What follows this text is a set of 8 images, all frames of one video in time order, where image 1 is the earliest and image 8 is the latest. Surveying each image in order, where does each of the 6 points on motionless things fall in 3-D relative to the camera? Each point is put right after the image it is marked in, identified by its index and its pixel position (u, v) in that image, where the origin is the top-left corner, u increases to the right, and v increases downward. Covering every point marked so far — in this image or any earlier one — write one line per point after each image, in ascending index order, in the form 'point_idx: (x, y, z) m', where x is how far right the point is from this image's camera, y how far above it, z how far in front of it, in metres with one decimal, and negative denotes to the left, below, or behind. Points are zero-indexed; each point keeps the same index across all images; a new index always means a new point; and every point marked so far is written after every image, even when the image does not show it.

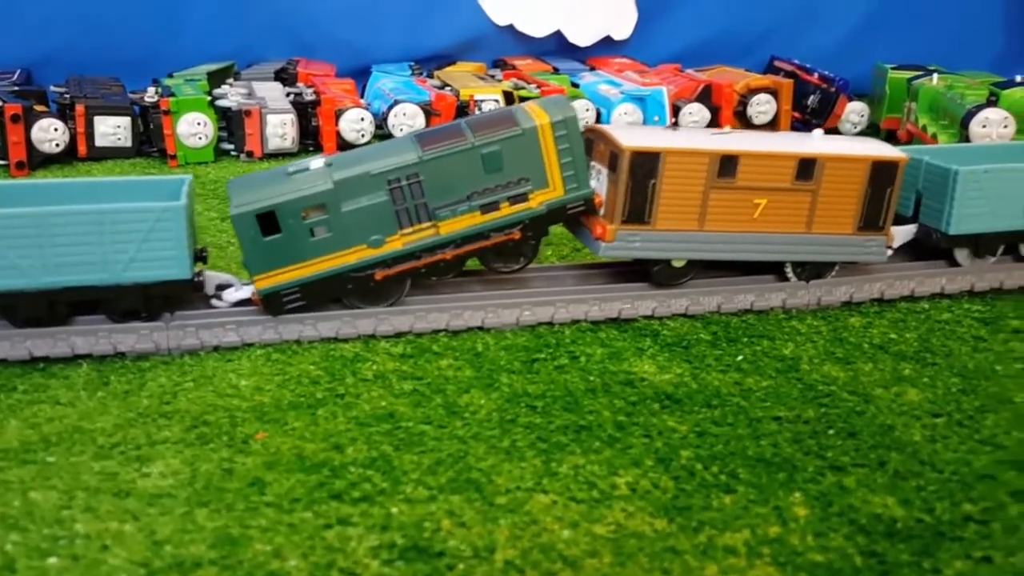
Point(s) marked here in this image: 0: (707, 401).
0: (+0.5, -0.3, +2.4) m
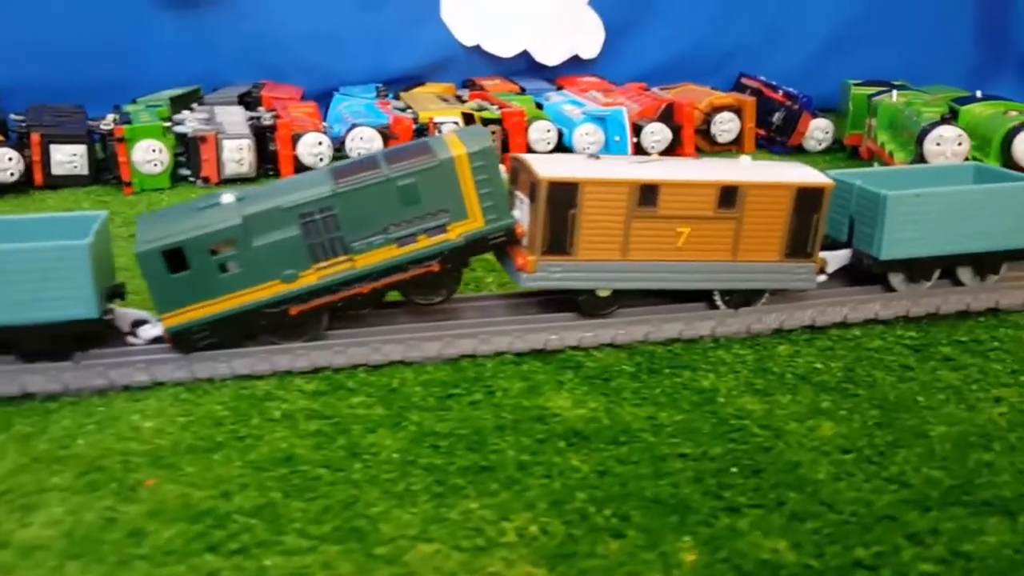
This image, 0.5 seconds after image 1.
0: (+0.2, -0.4, +2.3) m
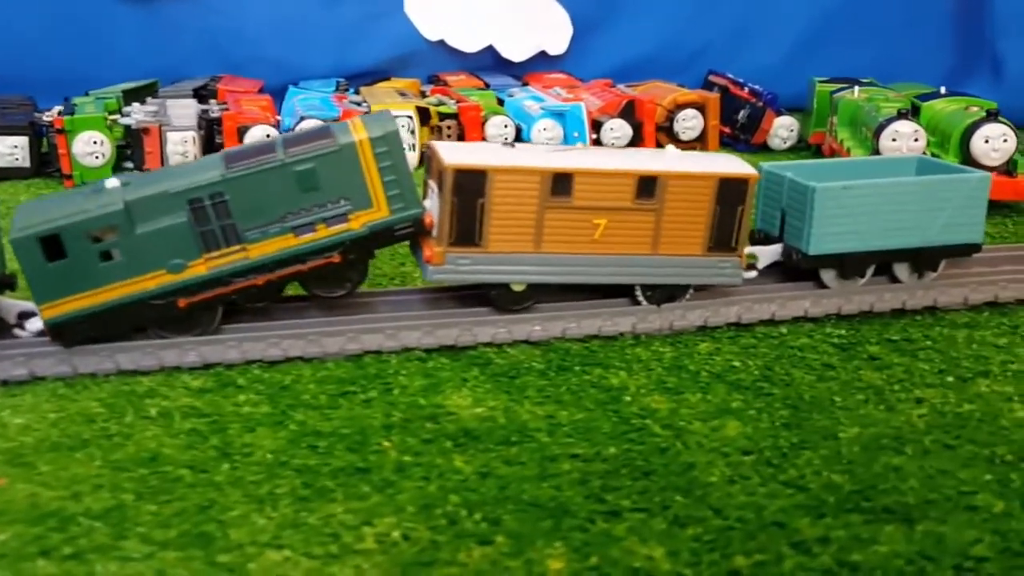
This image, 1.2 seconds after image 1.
0: (0.0, -0.3, +2.2) m
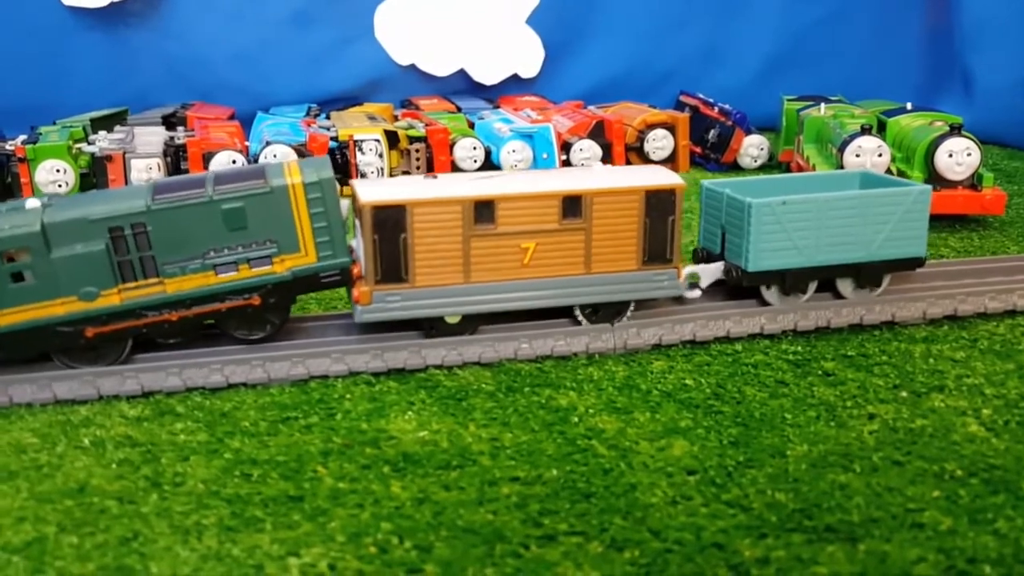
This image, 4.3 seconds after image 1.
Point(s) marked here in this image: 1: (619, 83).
0: (-0.1, -0.4, +2.2) m
1: (+0.7, +1.4, +6.7) m
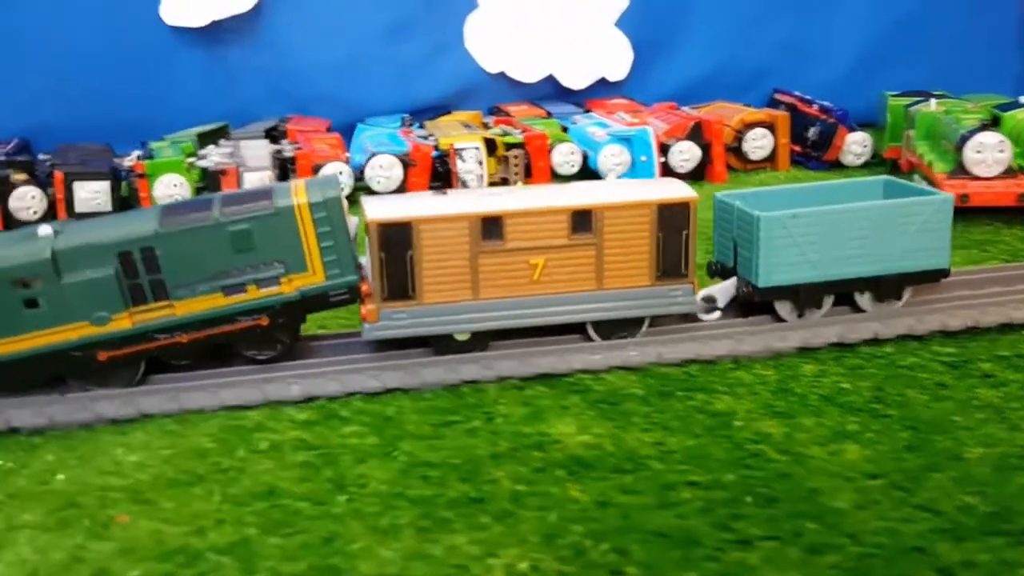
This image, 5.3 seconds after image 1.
0: (+0.2, -0.4, +2.2) m
1: (+1.3, +1.4, +6.7) m
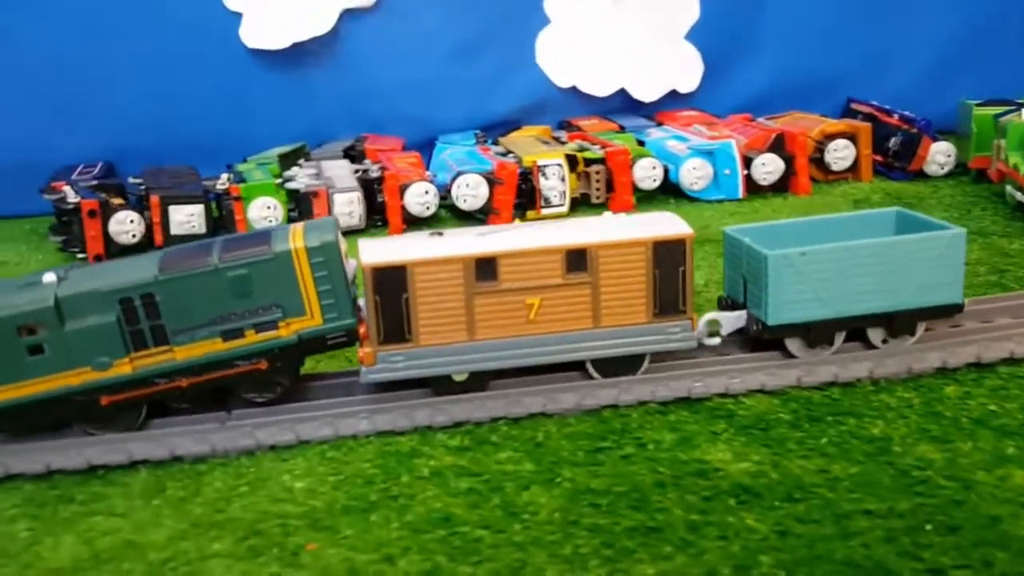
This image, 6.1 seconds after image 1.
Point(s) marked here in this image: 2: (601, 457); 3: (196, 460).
0: (+0.6, -0.5, +2.2) m
1: (+1.9, +1.3, +6.7) m
2: (+0.2, -0.4, +2.5) m
3: (-0.9, -0.5, +2.6) m
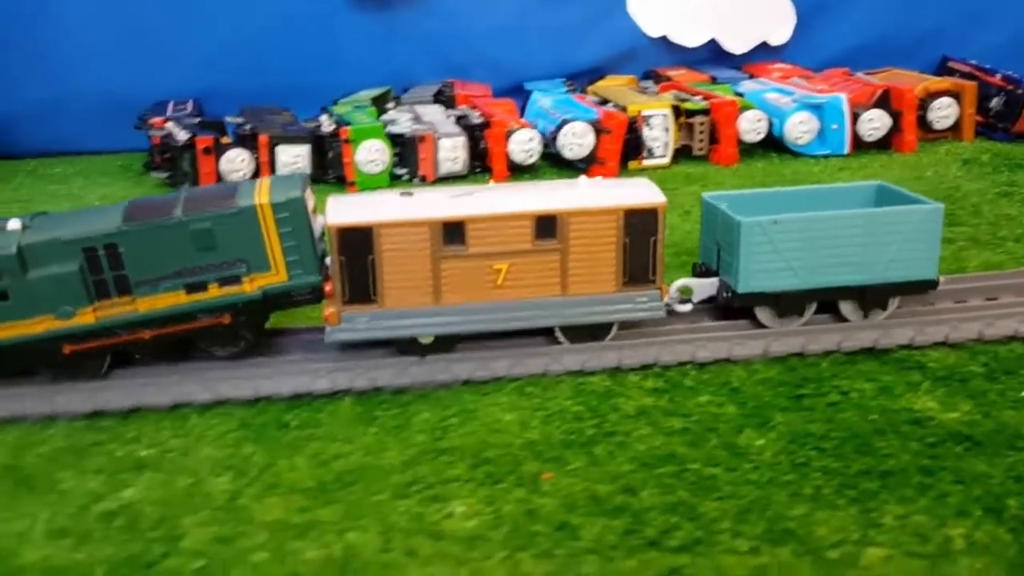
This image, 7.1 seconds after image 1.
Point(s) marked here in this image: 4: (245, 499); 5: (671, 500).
0: (+1.2, -0.4, +2.2) m
1: (+2.5, +1.6, +6.6) m
2: (+0.8, -0.3, +2.5) m
3: (-0.3, -0.3, +2.7) m
4: (-0.6, -0.5, +2.2) m
5: (+0.3, -0.5, +2.1) m
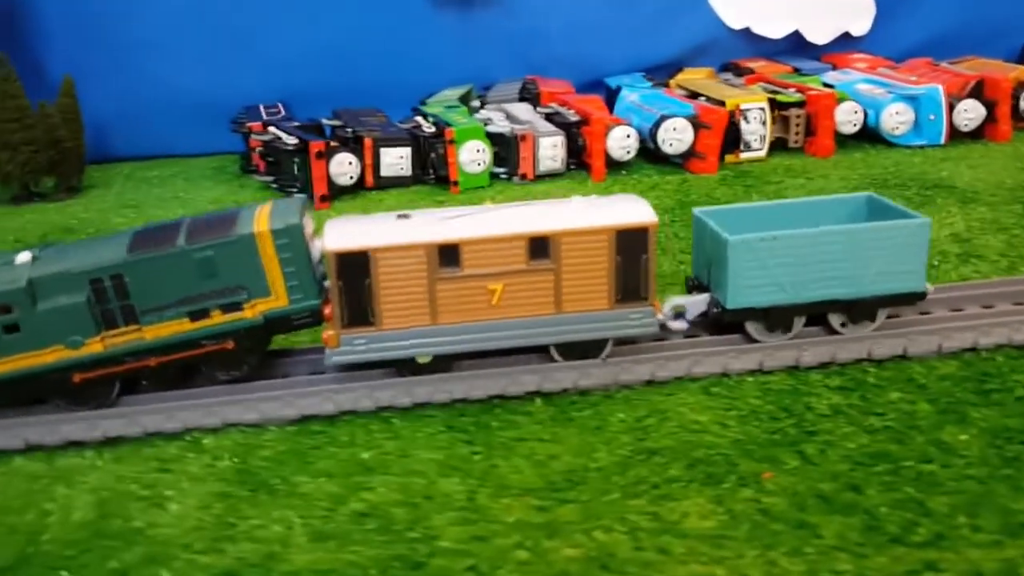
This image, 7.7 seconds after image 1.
0: (+1.7, -0.4, +2.3) m
1: (+3.1, +1.7, +6.6) m
2: (+1.3, -0.3, +2.6) m
3: (+0.2, -0.3, +2.8) m
4: (-0.1, -0.5, +2.3) m
5: (+0.9, -0.5, +2.2) m
